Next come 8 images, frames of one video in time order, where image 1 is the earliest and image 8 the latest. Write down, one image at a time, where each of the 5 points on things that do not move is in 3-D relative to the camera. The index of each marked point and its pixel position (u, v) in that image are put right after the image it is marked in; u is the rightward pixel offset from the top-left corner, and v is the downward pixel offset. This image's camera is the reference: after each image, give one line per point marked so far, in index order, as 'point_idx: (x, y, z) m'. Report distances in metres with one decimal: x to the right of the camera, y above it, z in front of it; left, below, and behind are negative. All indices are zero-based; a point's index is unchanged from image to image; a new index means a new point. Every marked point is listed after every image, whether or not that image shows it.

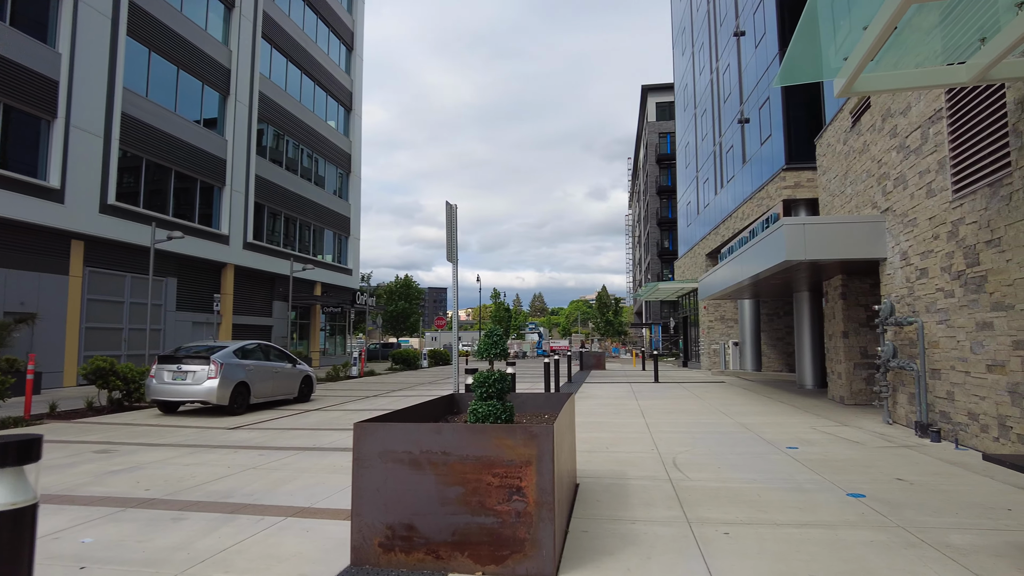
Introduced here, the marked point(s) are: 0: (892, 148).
0: (+5.5, +2.0, +9.4) m
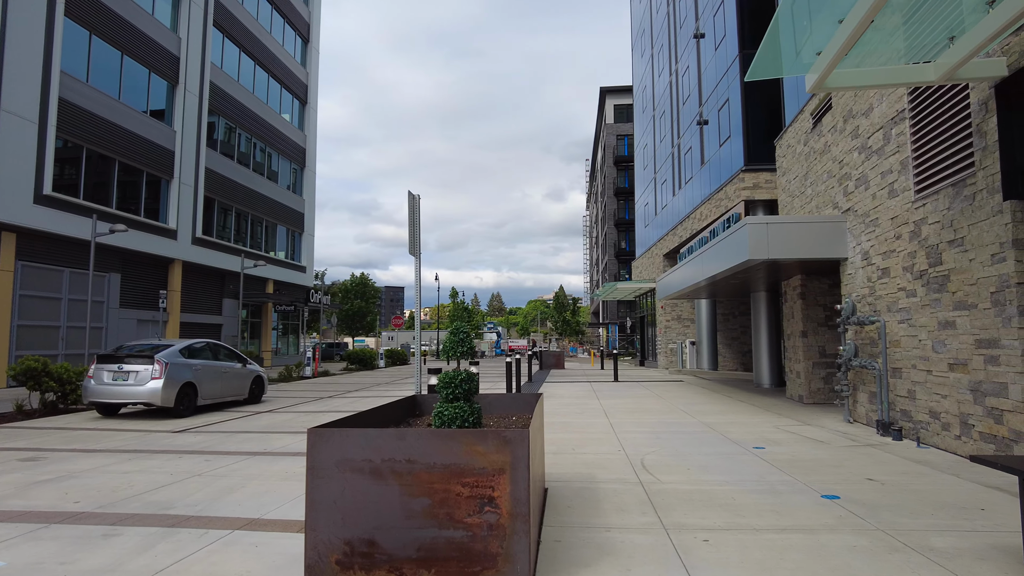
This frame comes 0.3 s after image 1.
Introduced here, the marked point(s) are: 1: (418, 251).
0: (+5.0, +2.0, +9.4) m
1: (-1.1, +0.4, +7.2) m
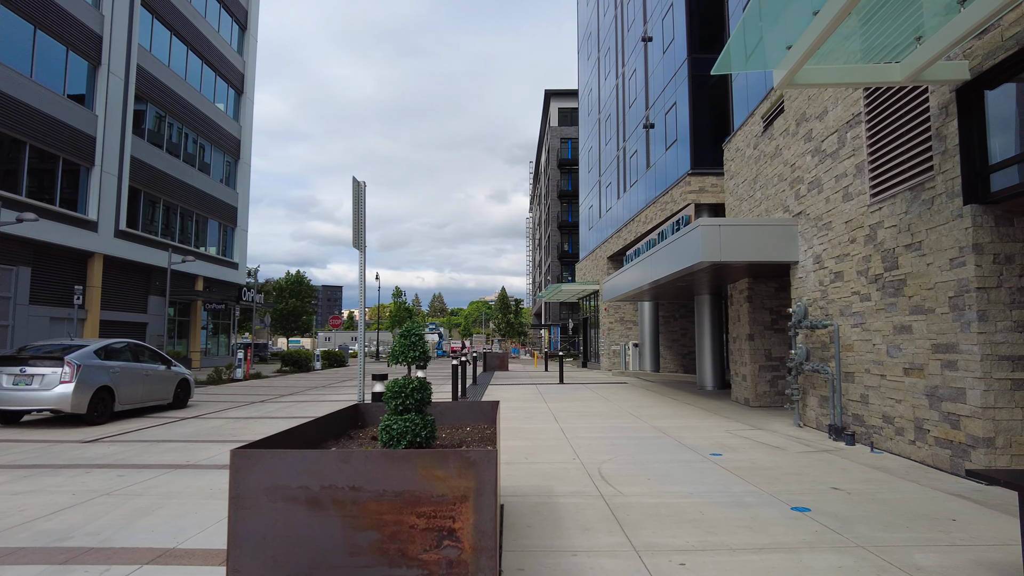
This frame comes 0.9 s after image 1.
0: (+4.3, +2.0, +9.4) m
1: (-1.5, +0.5, +6.7) m
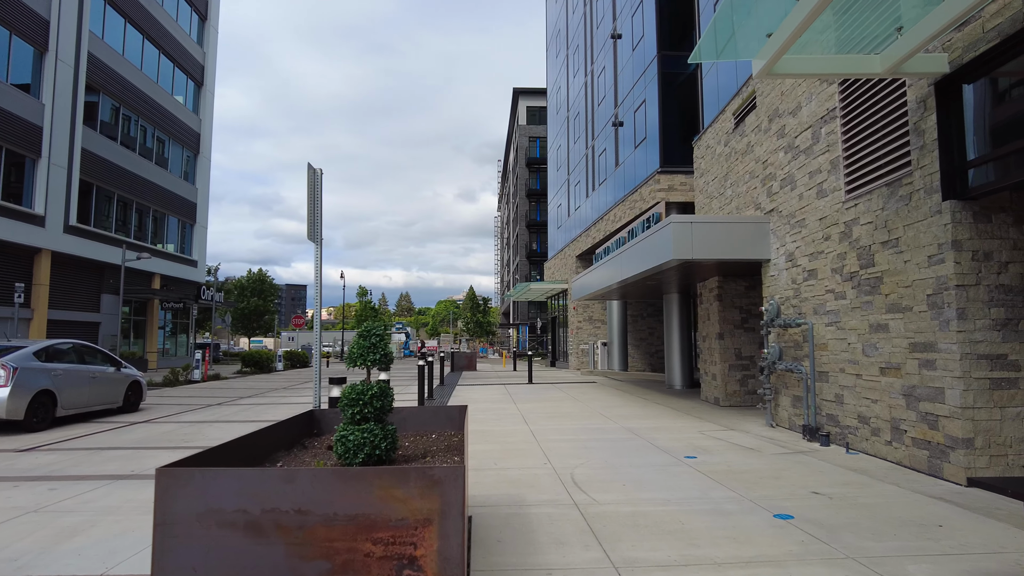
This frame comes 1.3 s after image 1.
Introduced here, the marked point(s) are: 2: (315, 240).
0: (+3.9, +2.0, +9.3) m
1: (-1.8, +0.5, +6.3) m
2: (-1.9, +0.5, +6.2) m
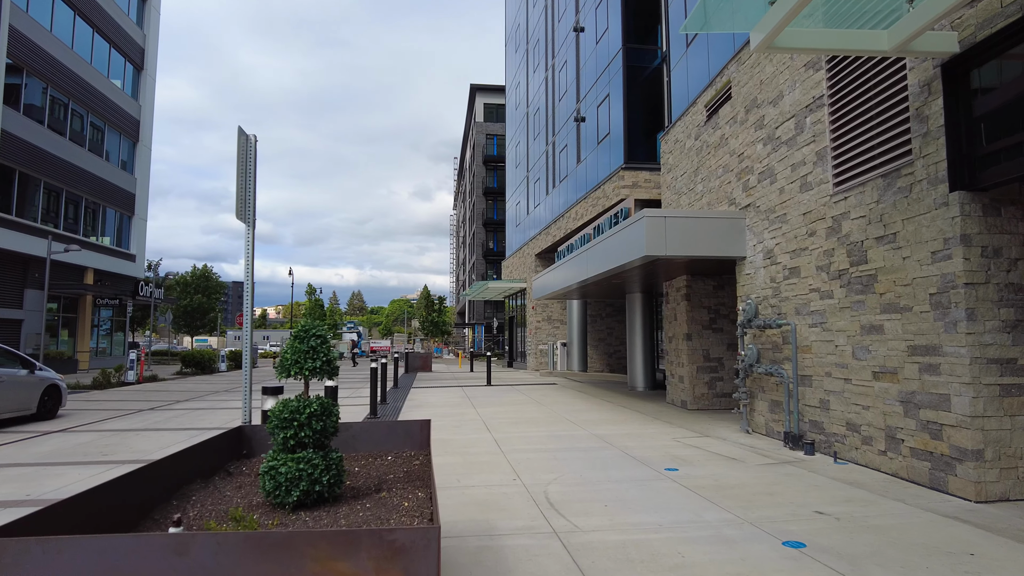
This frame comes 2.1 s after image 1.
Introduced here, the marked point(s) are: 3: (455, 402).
0: (+3.4, +2.0, +8.9) m
1: (-2.1, +0.6, +5.4) m
2: (-2.1, +0.5, +5.4) m
3: (-1.1, -2.3, +13.1) m
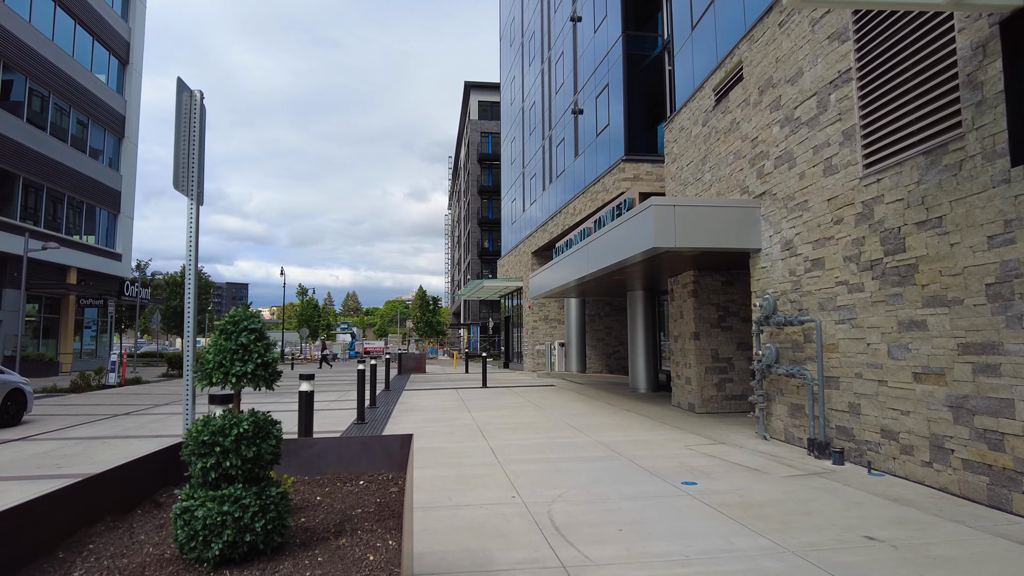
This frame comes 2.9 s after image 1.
0: (+3.3, +2.1, +8.2) m
1: (-2.1, +0.6, +4.7) m
2: (-2.2, +0.6, +4.7) m
3: (-1.2, -2.3, +12.4) m
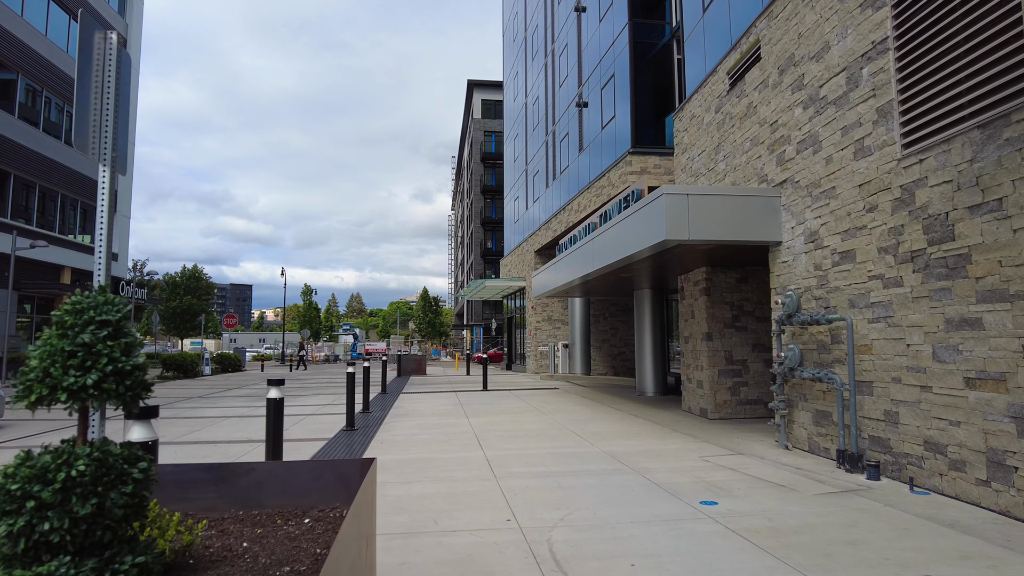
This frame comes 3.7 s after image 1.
0: (+3.3, +2.1, +7.6) m
1: (-2.2, +0.7, +4.1) m
2: (-2.2, +0.6, +4.0) m
3: (-1.2, -2.2, +11.8) m
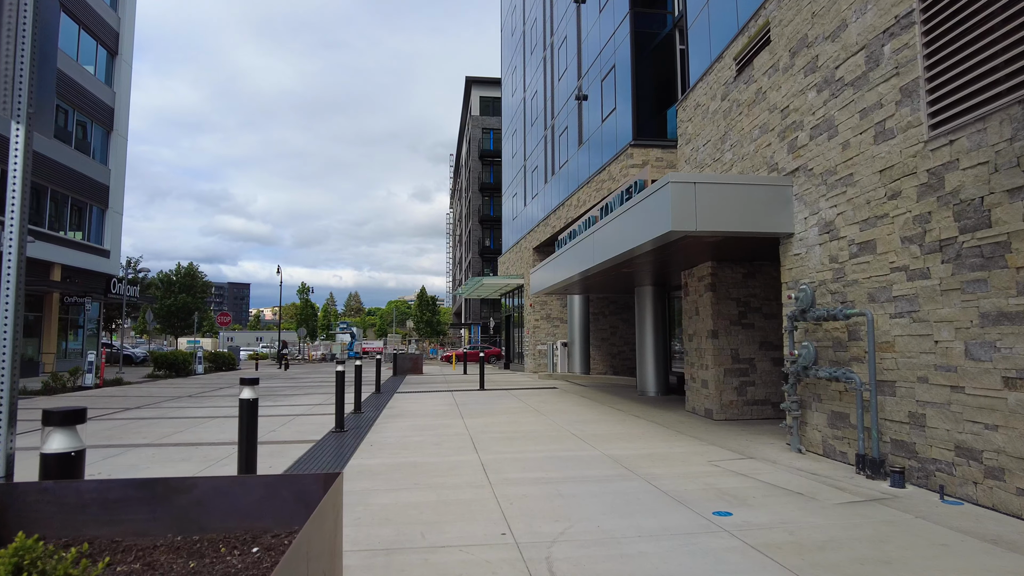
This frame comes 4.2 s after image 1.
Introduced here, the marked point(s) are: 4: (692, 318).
0: (+3.3, +2.2, +7.1) m
1: (-2.2, +0.7, +3.7) m
2: (-2.2, +0.7, +3.6) m
3: (-1.2, -2.1, +11.4) m
4: (+3.0, -0.5, +10.7) m
